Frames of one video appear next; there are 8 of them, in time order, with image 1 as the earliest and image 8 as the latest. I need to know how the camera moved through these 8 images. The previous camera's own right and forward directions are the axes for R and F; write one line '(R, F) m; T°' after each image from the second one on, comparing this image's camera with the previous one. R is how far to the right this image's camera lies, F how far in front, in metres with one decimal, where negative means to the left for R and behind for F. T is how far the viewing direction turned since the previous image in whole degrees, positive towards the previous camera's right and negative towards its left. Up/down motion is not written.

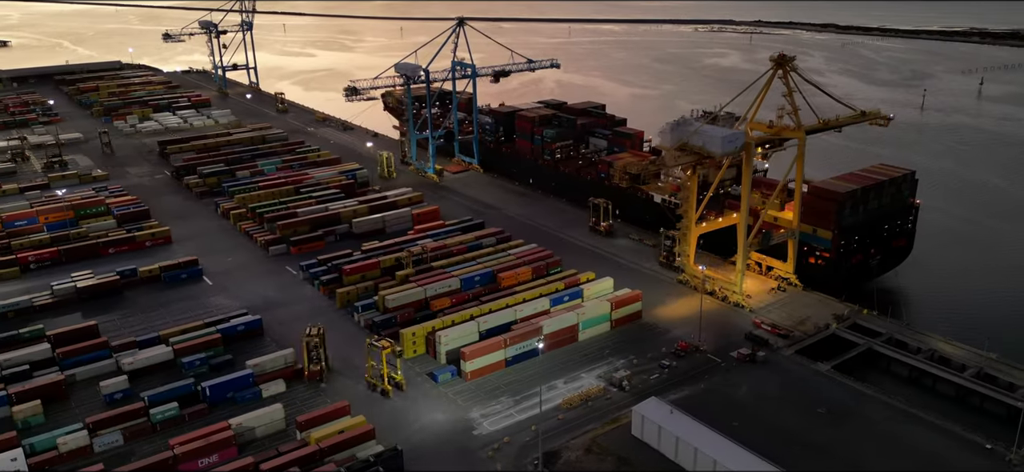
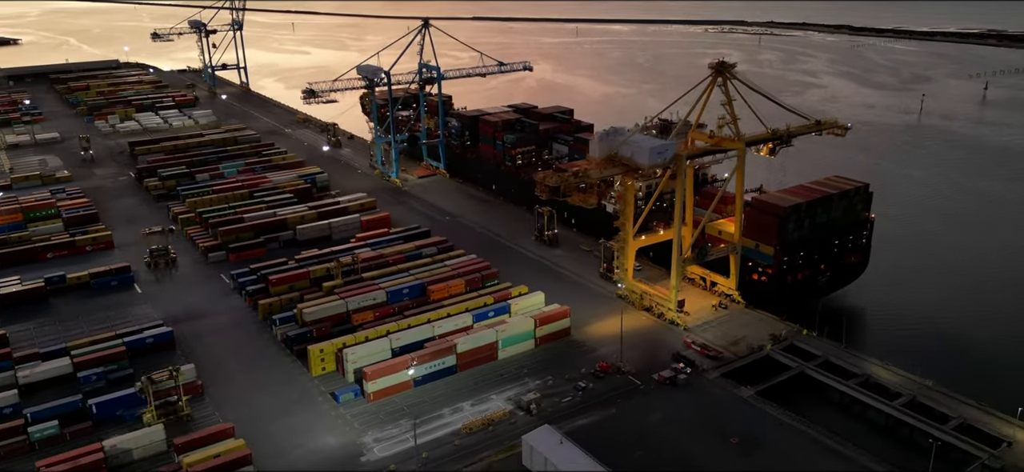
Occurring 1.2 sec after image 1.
(+4.2, +1.4) m; -2°
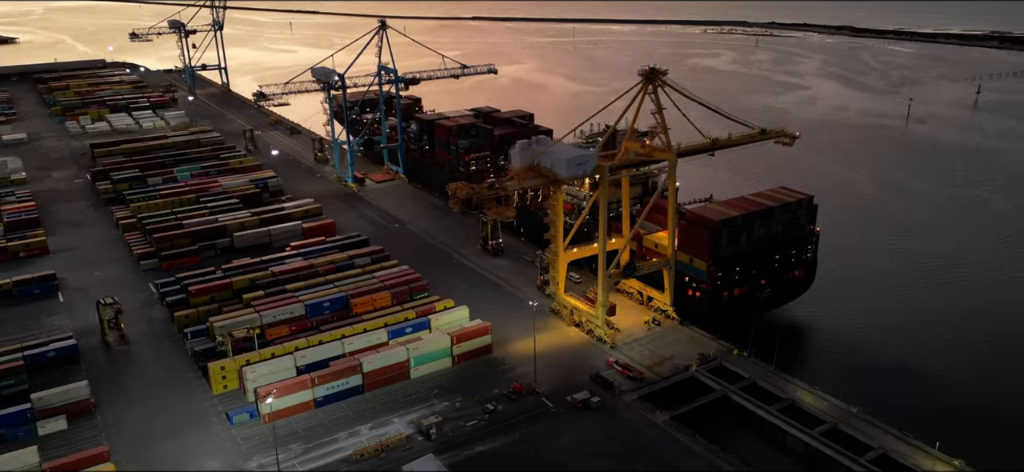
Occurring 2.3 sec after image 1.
(+3.8, +1.3) m; -1°
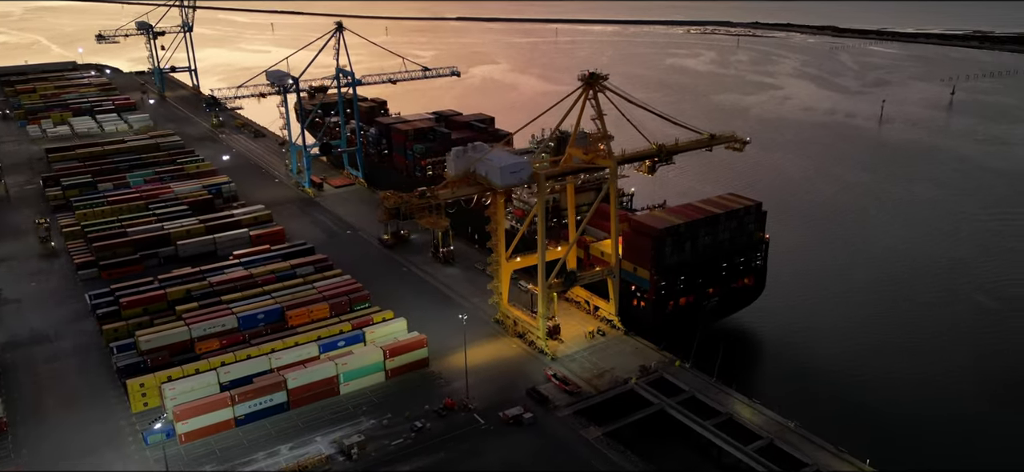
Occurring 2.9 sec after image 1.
(+2.2, +0.9) m; +1°
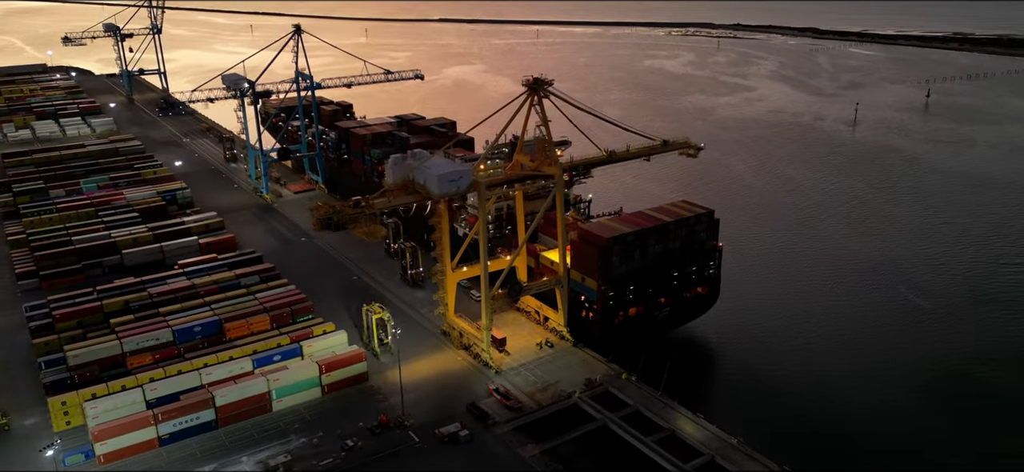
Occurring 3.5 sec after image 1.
(+1.8, +0.9) m; +1°
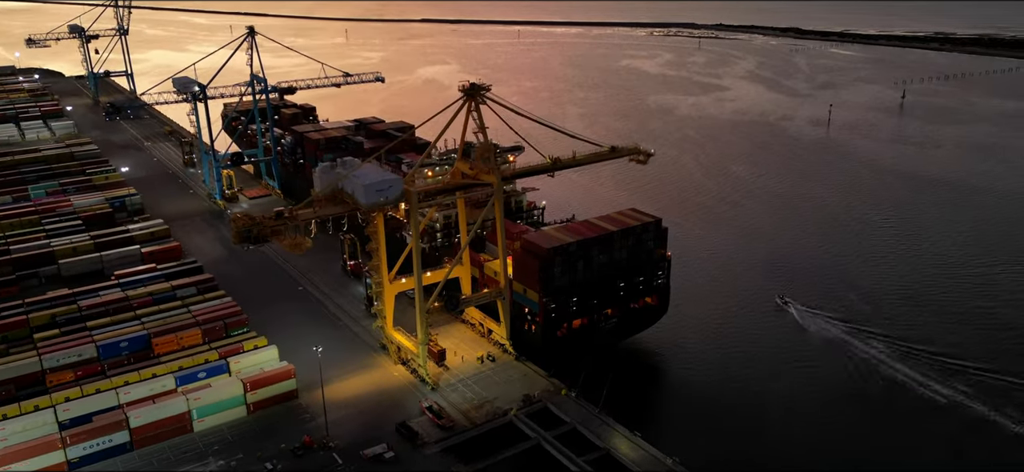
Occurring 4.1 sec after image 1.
(+2.1, +1.0) m; +1°
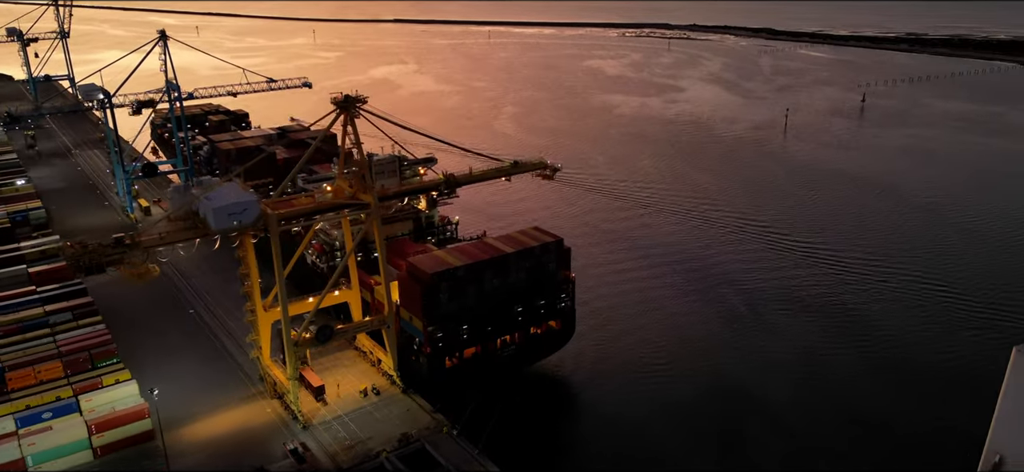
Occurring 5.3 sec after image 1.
(+3.8, +2.2) m; +1°
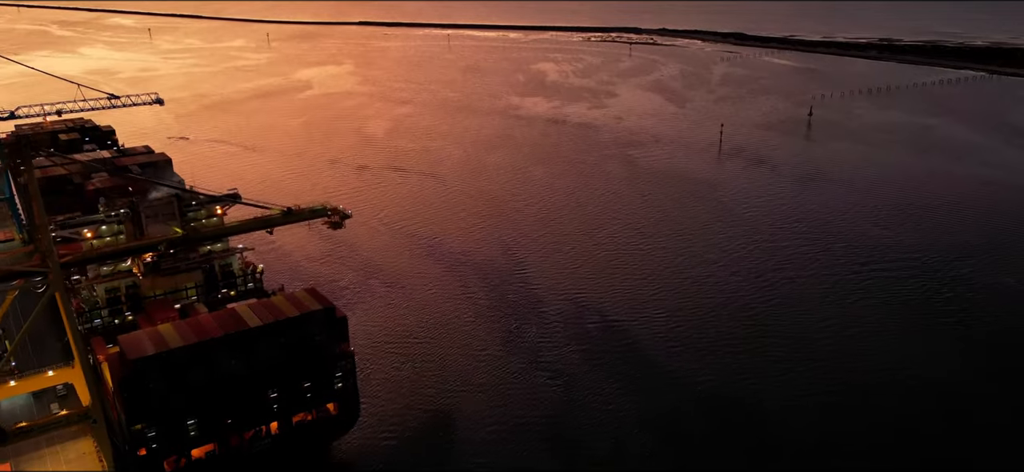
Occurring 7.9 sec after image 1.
(+7.6, +5.4) m; 0°
